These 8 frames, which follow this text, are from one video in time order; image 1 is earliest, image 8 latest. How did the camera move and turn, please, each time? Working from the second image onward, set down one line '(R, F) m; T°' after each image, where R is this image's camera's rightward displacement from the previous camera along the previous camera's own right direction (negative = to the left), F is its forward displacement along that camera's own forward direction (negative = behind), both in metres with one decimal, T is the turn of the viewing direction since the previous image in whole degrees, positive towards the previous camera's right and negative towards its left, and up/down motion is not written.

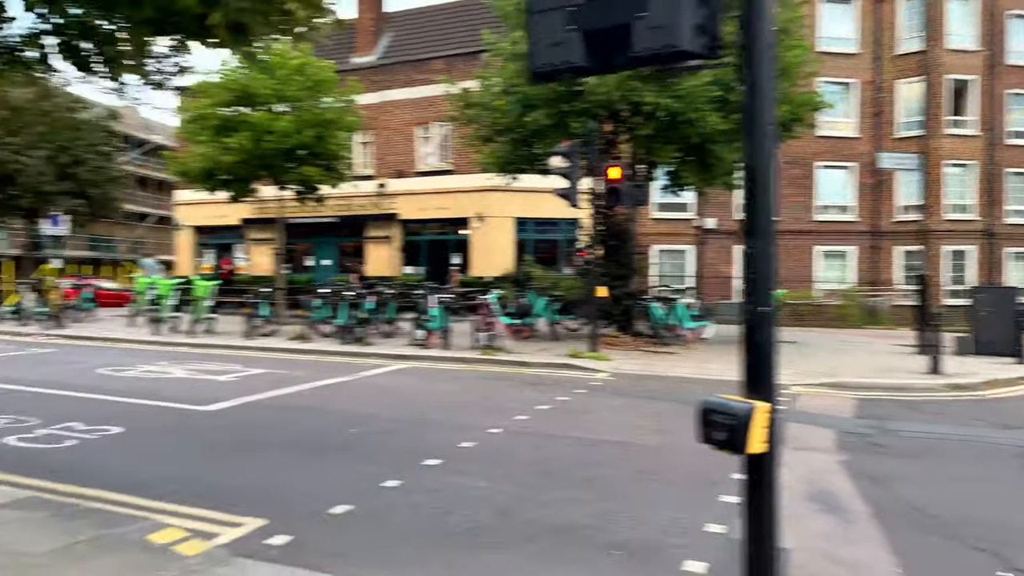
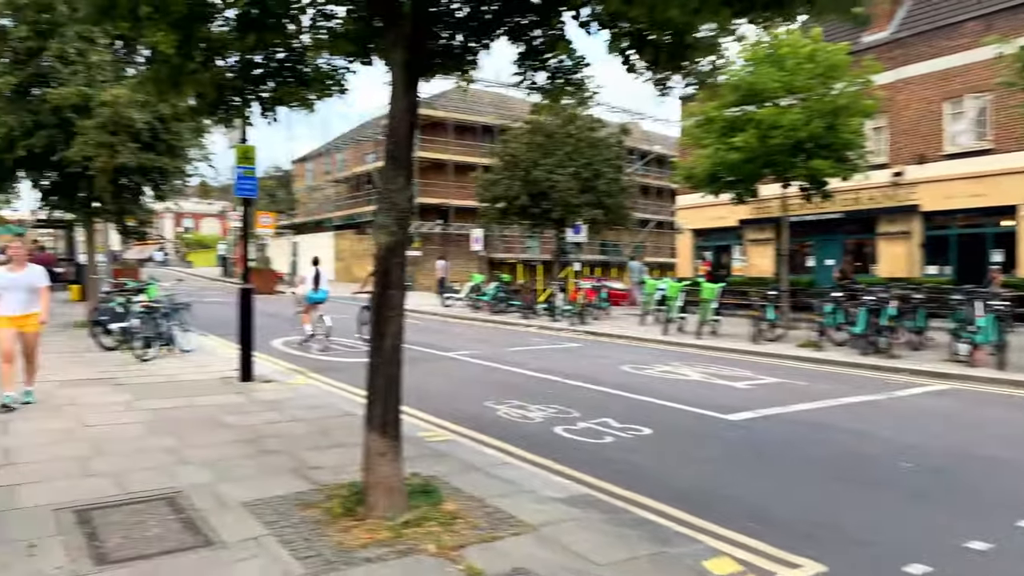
(-0.6, +0.5) m; -35°
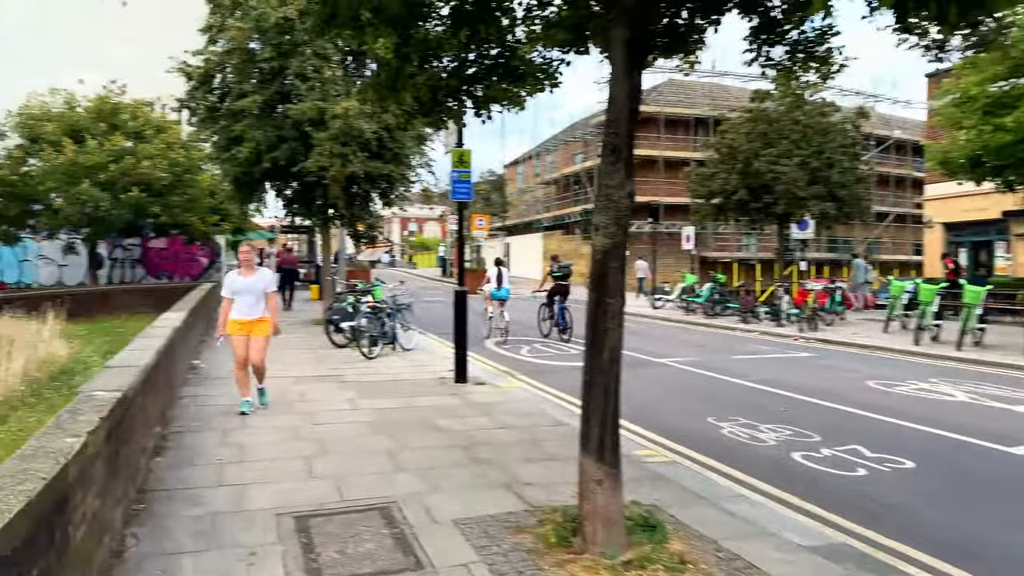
(-0.1, +0.5) m; -16°
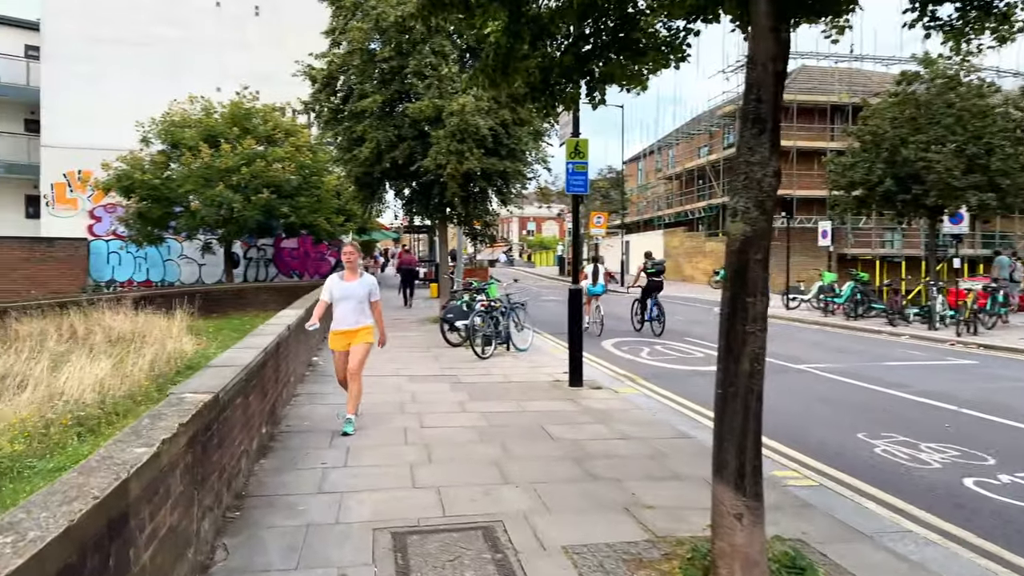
(0.0, +0.5) m; -9°
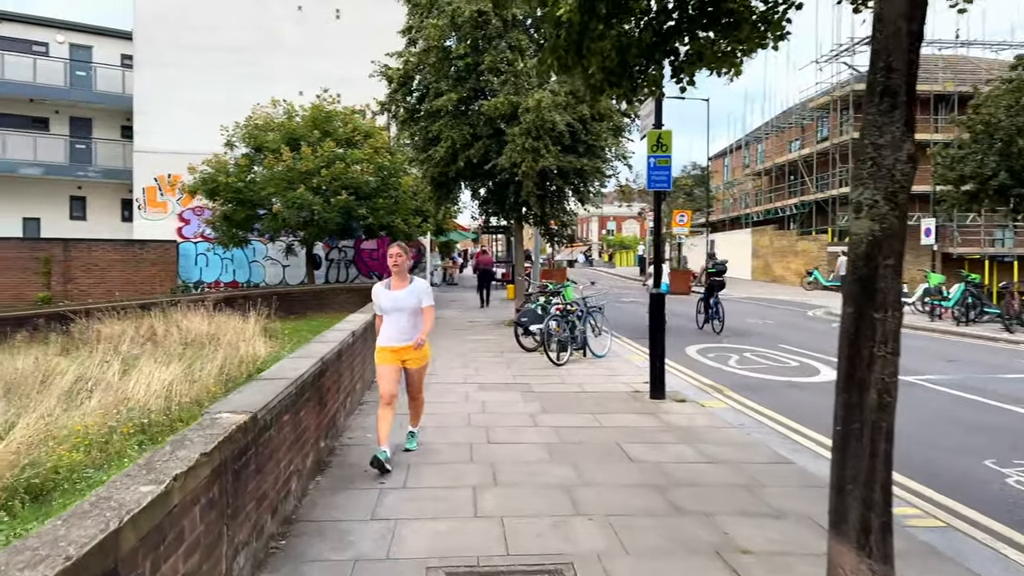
(0.0, +0.5) m; -6°
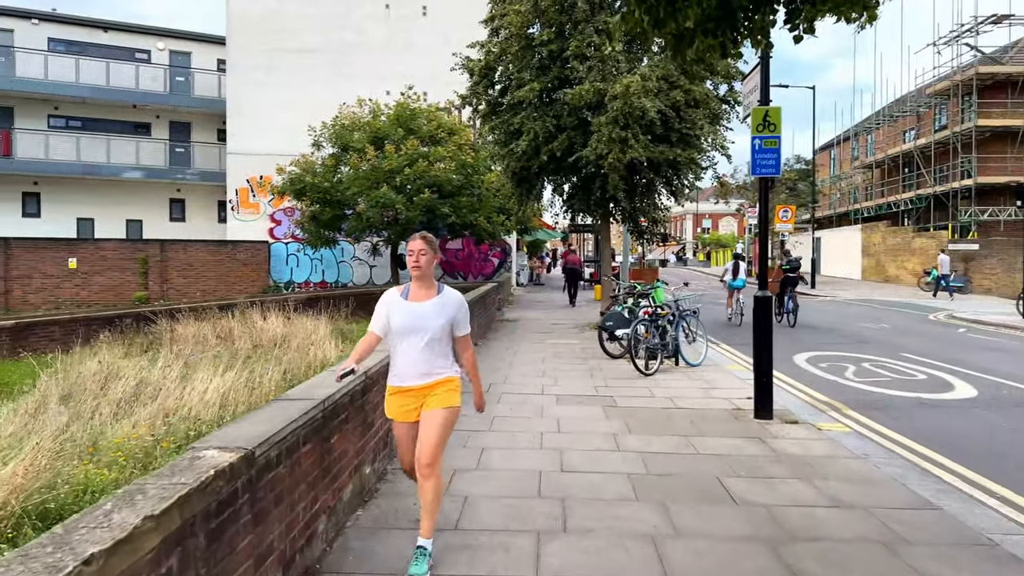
(+0.1, +0.8) m; -7°
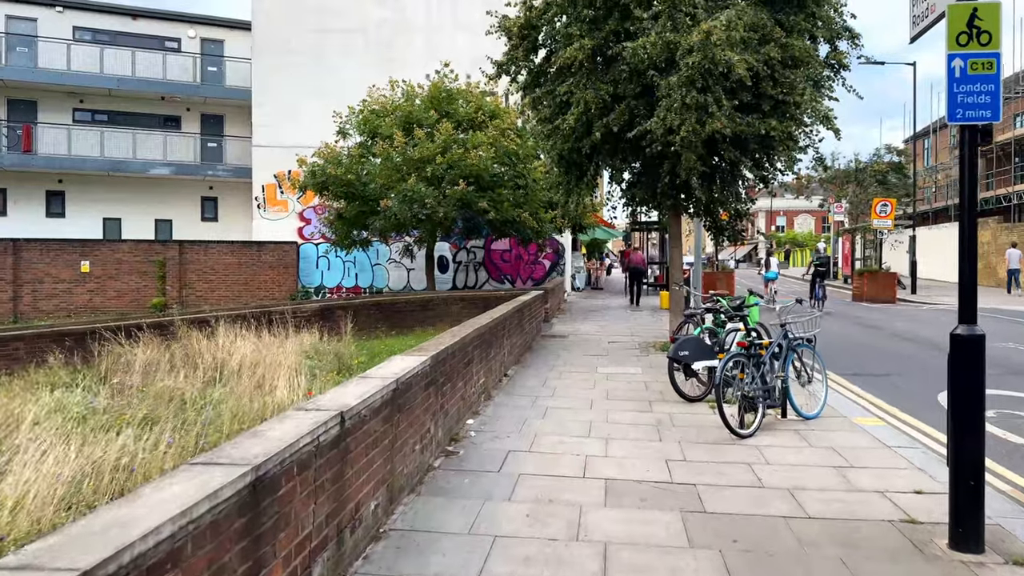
(+0.2, +2.8) m; -5°
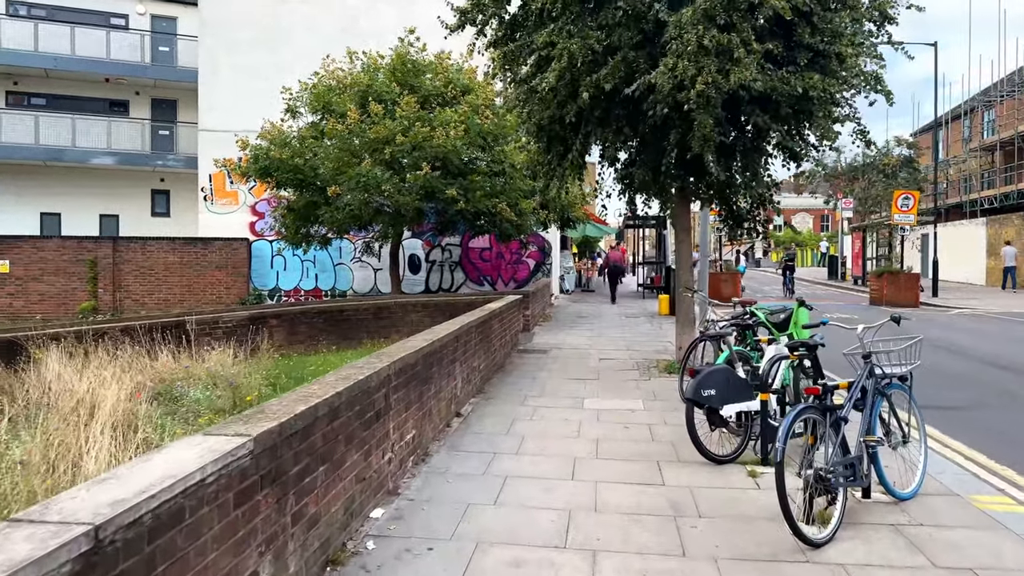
(+0.3, +2.4) m; +1°
